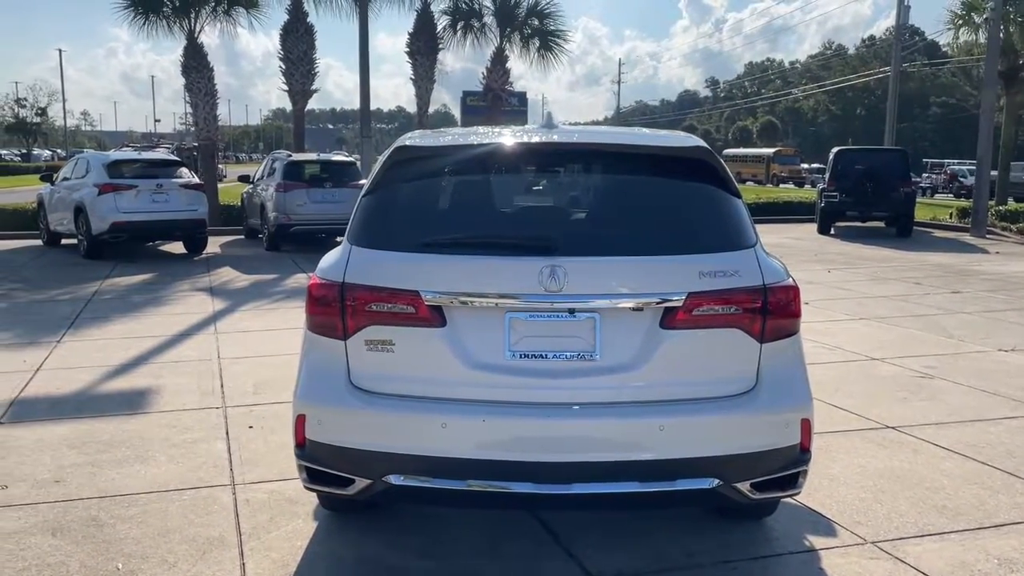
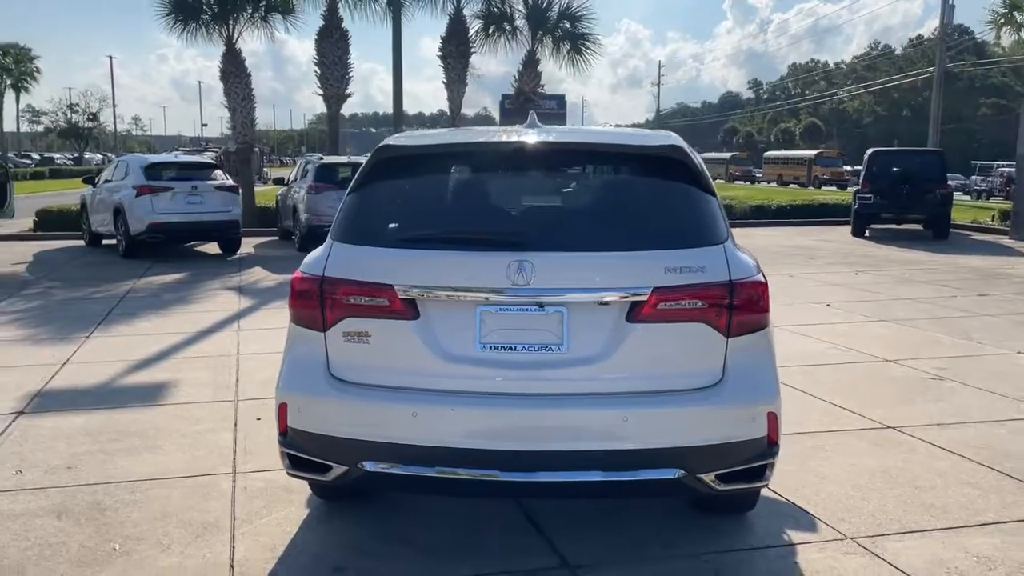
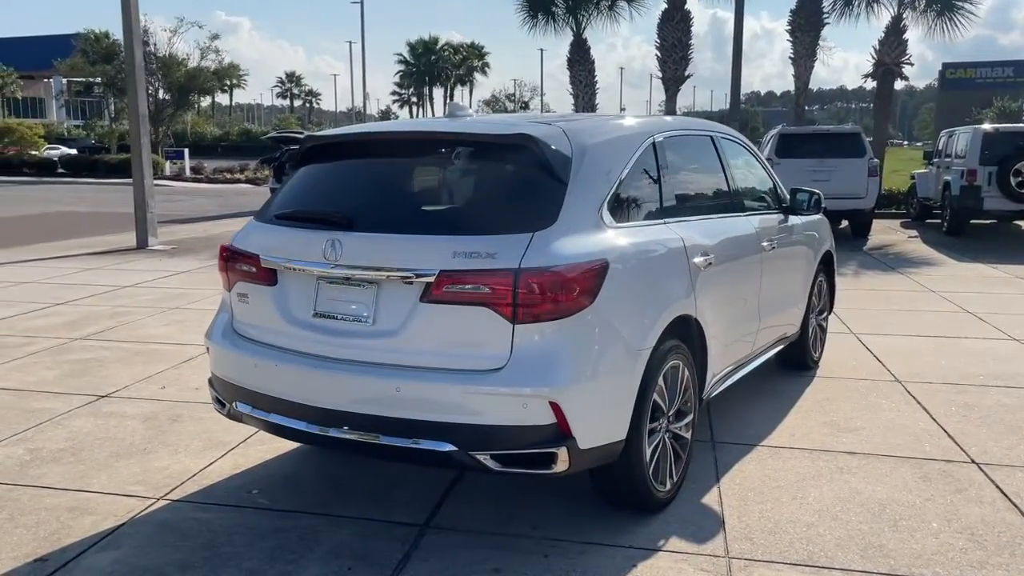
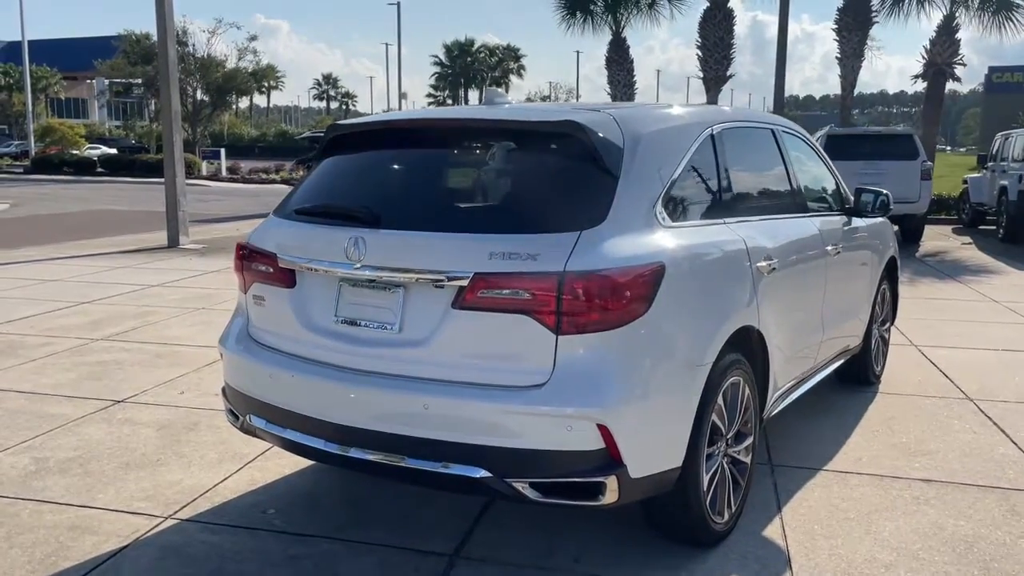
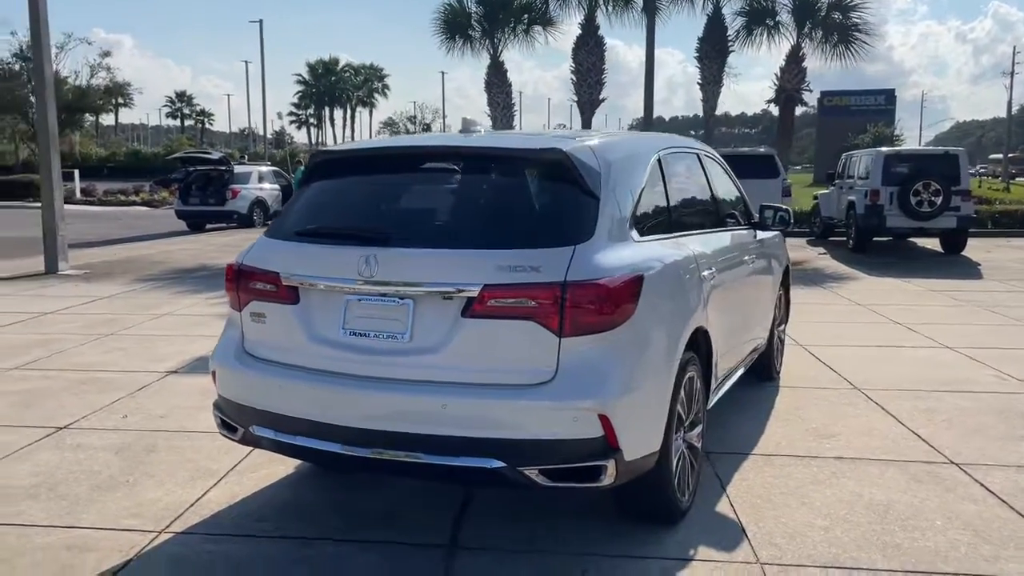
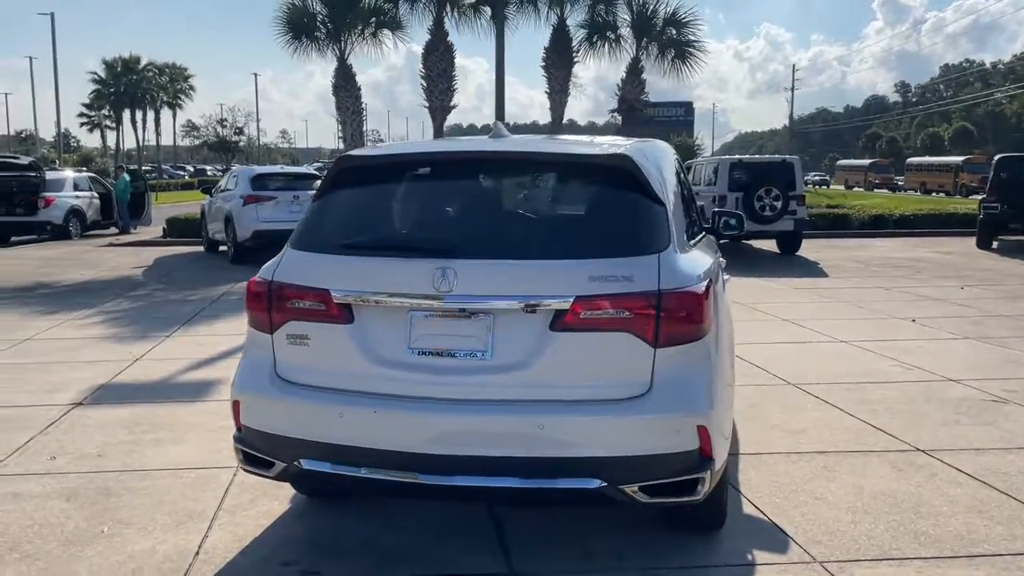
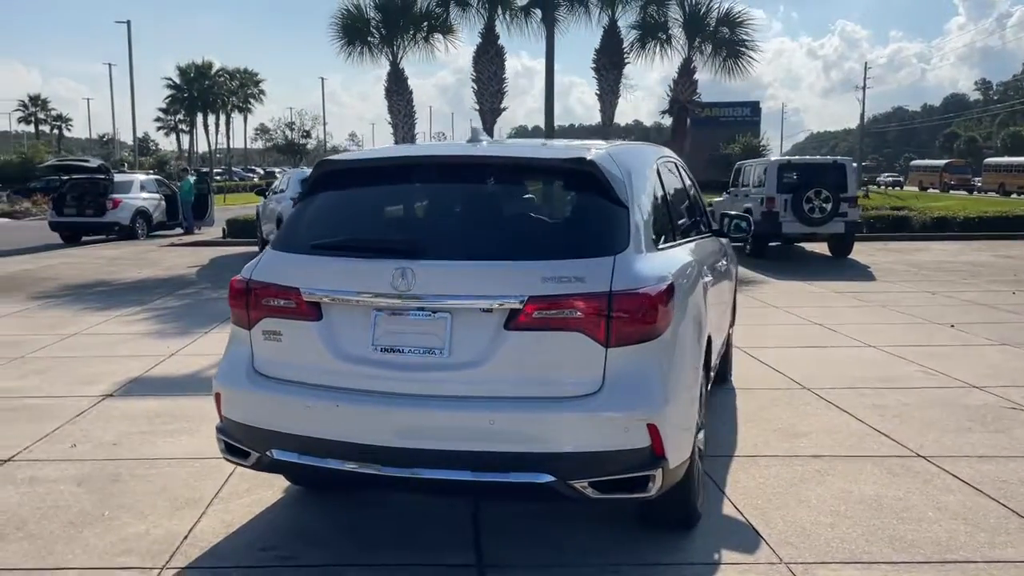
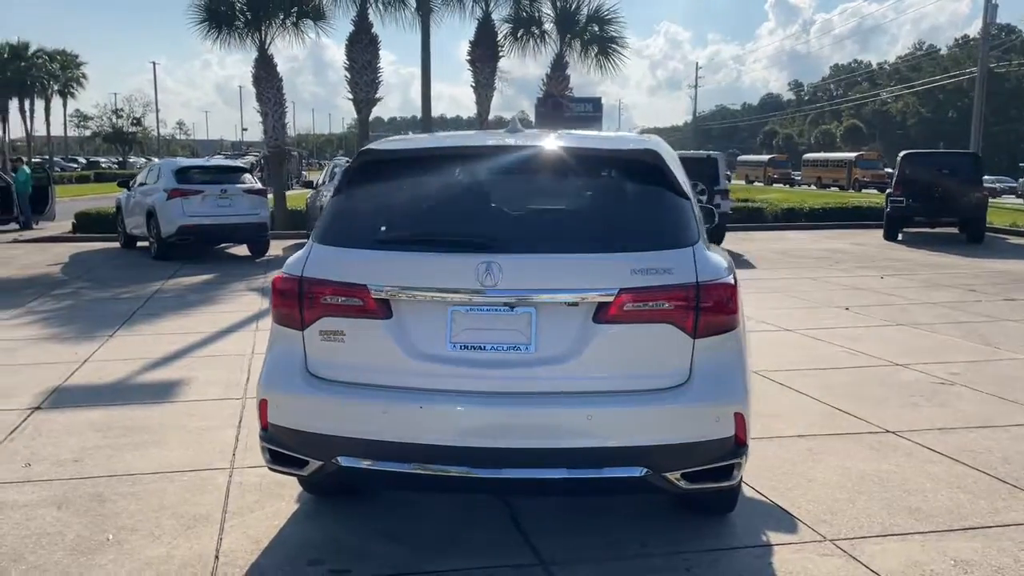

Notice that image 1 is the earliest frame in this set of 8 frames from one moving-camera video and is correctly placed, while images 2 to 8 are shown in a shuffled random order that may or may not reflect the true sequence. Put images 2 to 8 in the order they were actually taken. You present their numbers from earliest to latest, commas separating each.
2, 8, 6, 7, 5, 3, 4
